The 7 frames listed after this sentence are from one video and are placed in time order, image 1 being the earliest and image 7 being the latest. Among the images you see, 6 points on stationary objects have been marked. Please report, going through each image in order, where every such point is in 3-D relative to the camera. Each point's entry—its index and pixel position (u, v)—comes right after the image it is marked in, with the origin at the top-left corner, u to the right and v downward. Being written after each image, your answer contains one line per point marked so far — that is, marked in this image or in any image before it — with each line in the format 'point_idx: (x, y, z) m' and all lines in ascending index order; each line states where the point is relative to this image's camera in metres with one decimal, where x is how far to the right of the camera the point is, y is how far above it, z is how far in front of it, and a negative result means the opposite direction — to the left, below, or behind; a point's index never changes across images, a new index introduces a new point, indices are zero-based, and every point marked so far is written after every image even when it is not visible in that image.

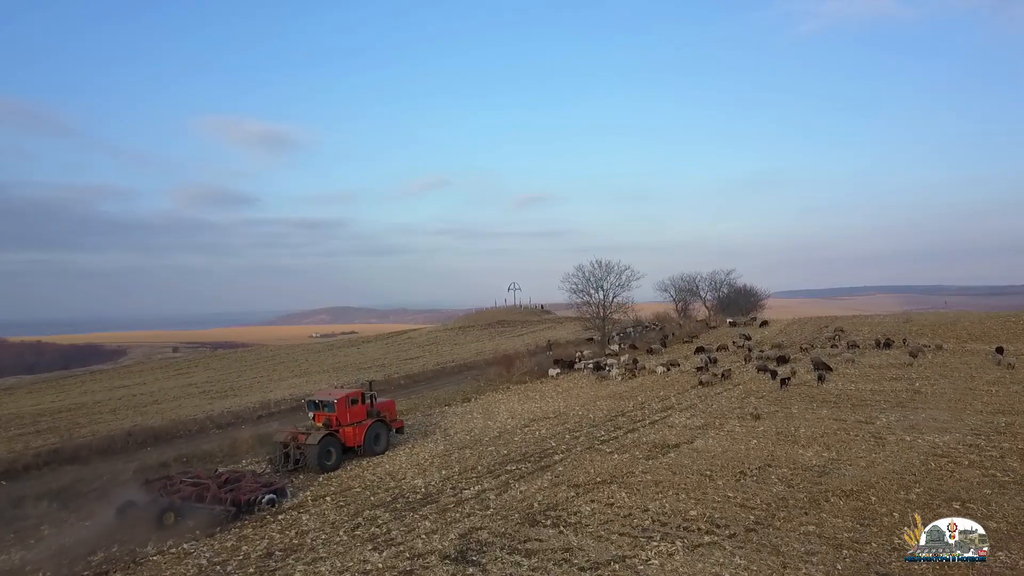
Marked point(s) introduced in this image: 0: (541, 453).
0: (+1.0, -5.6, +19.9) m
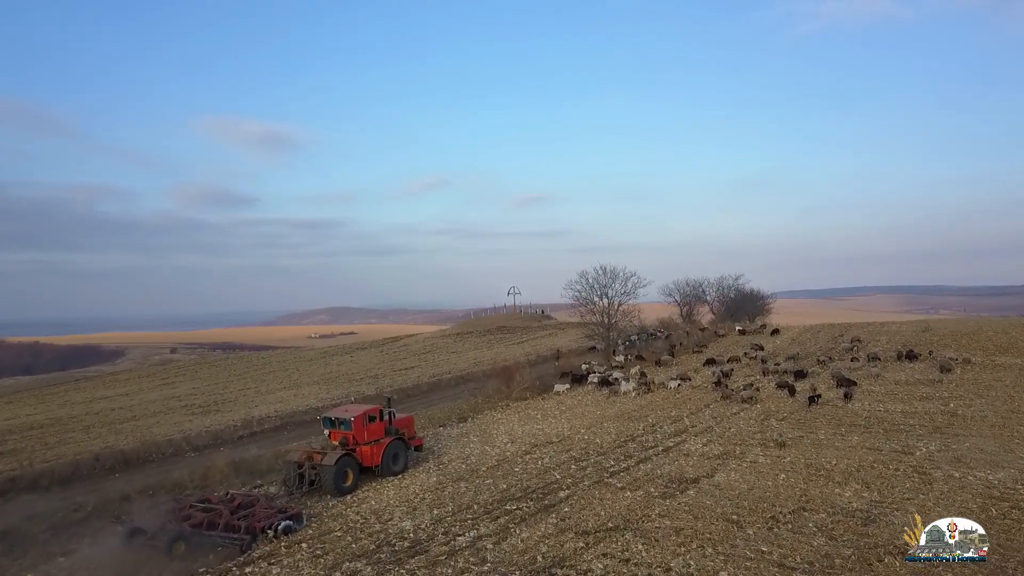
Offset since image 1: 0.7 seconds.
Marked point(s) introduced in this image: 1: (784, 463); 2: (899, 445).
0: (+1.0, -6.1, +17.9) m
1: (+8.5, -5.5, +18.4) m
2: (+12.7, -5.2, +19.2) m
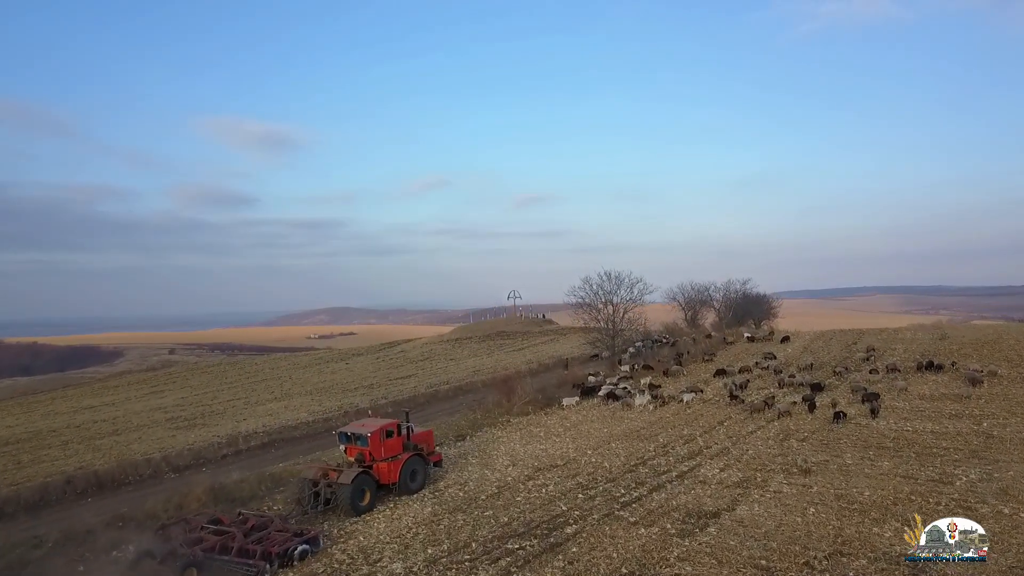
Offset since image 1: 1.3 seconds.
0: (+1.0, -6.5, +16.3) m
1: (+8.6, -5.9, +16.8) m
2: (+12.7, -5.6, +17.6) m
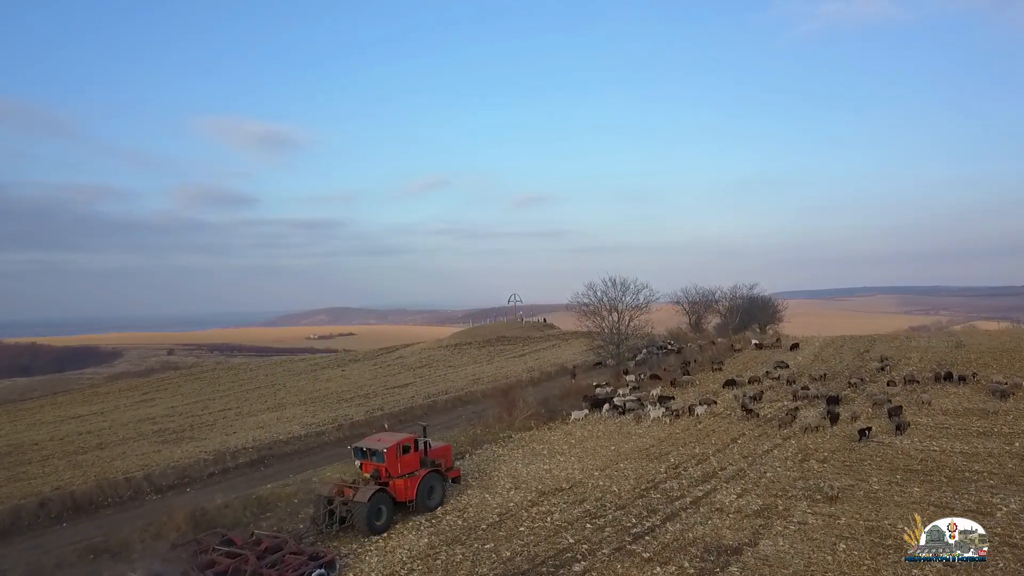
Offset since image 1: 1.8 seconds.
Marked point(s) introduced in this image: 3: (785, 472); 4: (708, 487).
0: (+1.1, -6.9, +15.0) m
1: (+8.7, -6.3, +15.5) m
2: (+12.8, -6.0, +16.3) m
3: (+9.2, -6.2, +19.8) m
4: (+6.3, -6.4, +19.0) m
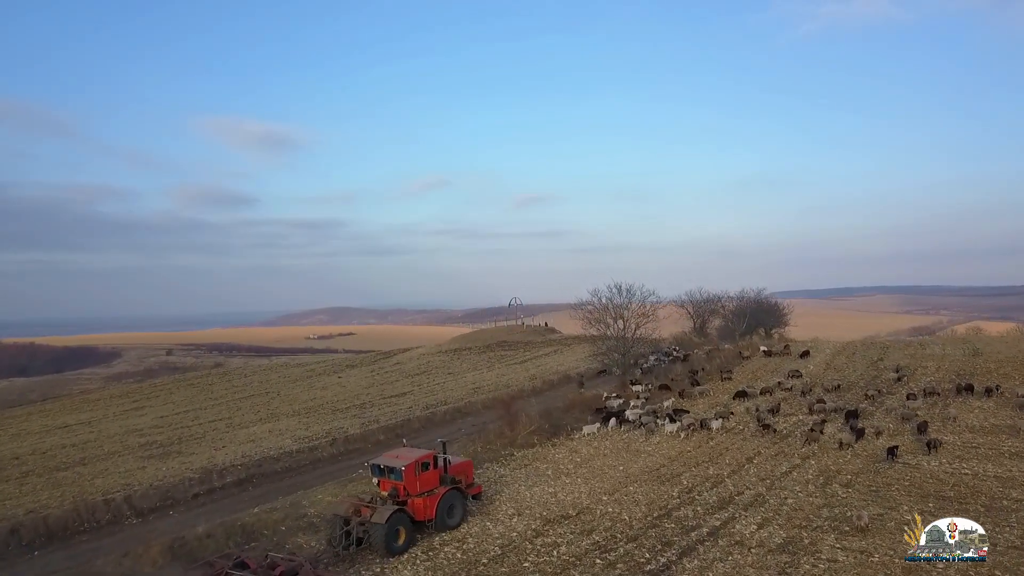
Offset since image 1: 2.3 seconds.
0: (+1.2, -7.3, +13.7) m
1: (+8.8, -6.7, +14.2) m
2: (+12.9, -6.4, +15.0) m
3: (+9.3, -6.6, +18.5) m
4: (+6.4, -6.8, +17.7) m
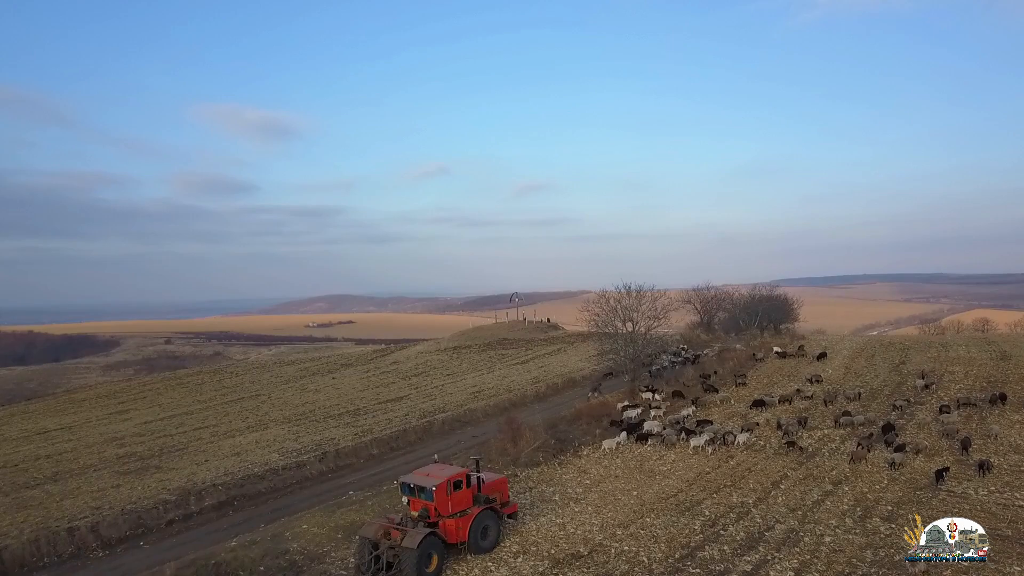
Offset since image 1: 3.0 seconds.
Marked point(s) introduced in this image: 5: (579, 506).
0: (+1.3, -7.8, +11.8) m
1: (+8.9, -7.2, +12.3) m
2: (+13.0, -6.8, +13.1) m
3: (+9.4, -7.0, +16.6) m
4: (+6.6, -7.2, +15.8) m
5: (+2.3, -7.2, +19.7) m
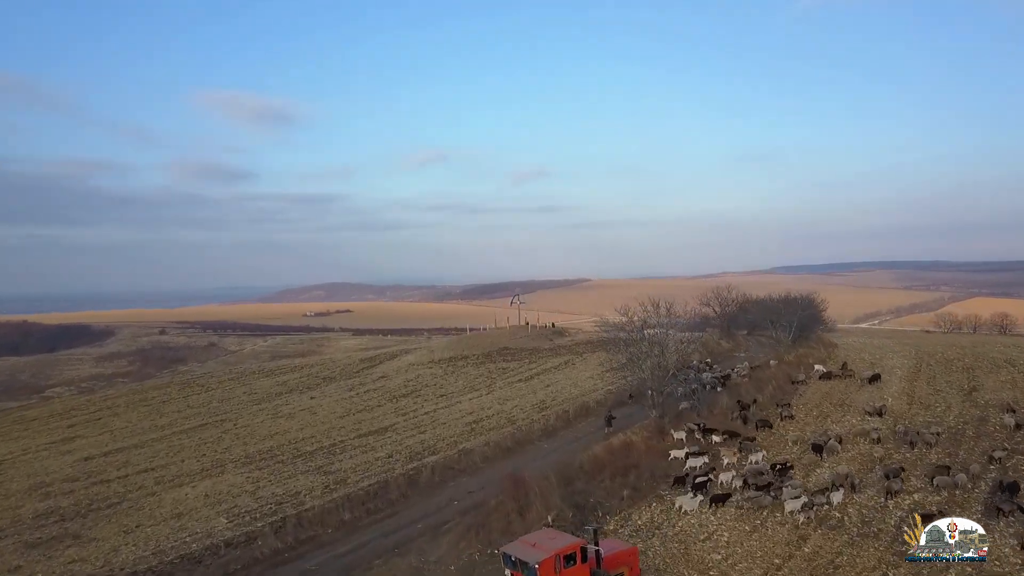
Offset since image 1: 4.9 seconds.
0: (+1.6, -9.0, +6.5) m
1: (+9.1, -8.4, +7.0) m
2: (+13.3, -8.0, +7.8) m
3: (+9.7, -8.1, +11.2) m
4: (+6.8, -8.4, +10.4) m
5: (+2.5, -8.3, +14.3) m
